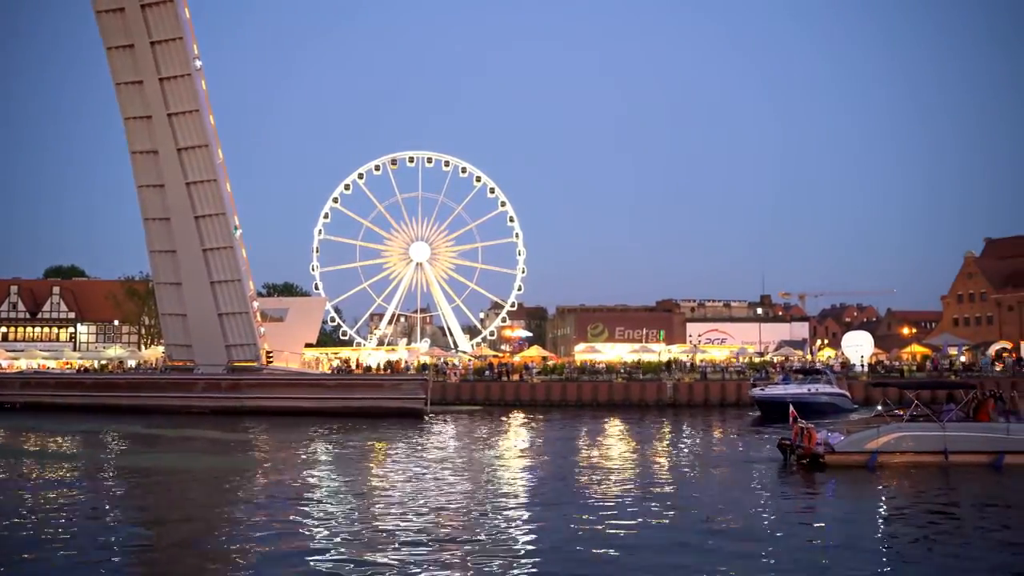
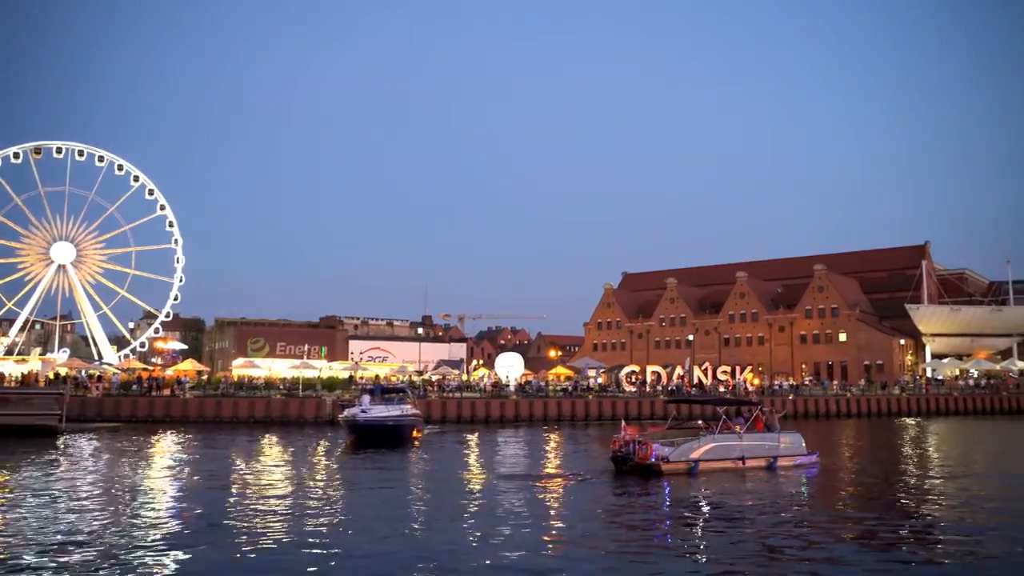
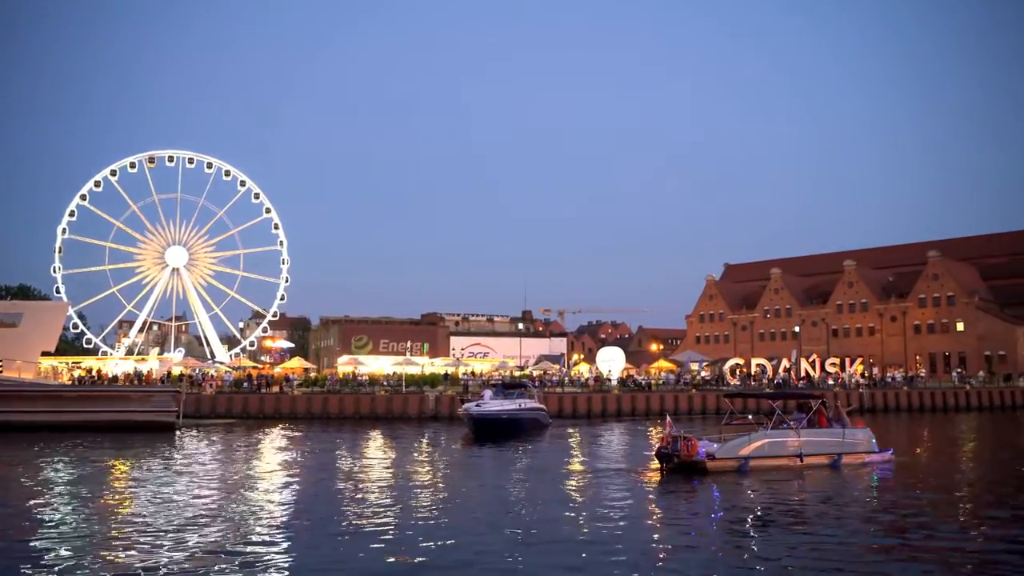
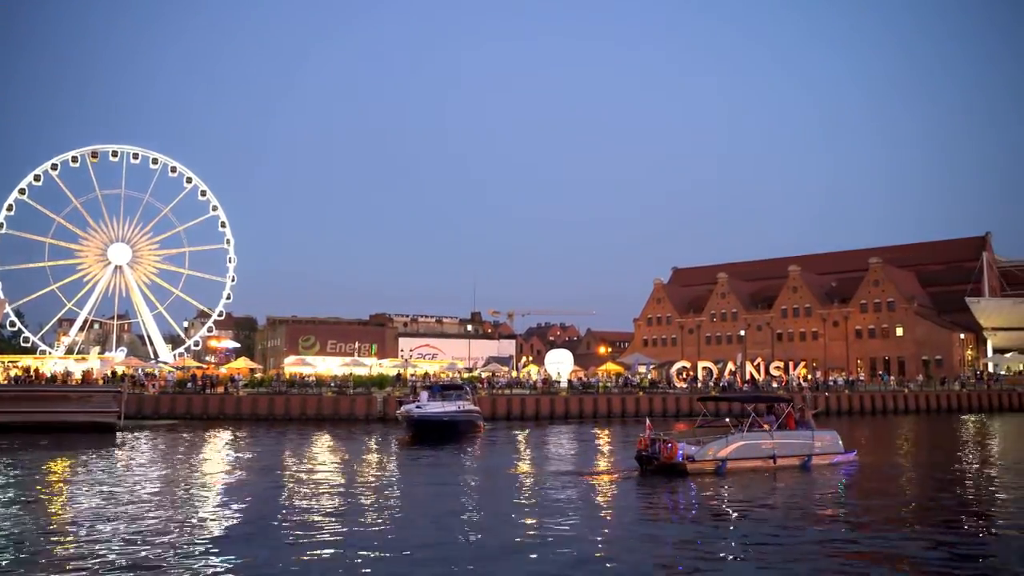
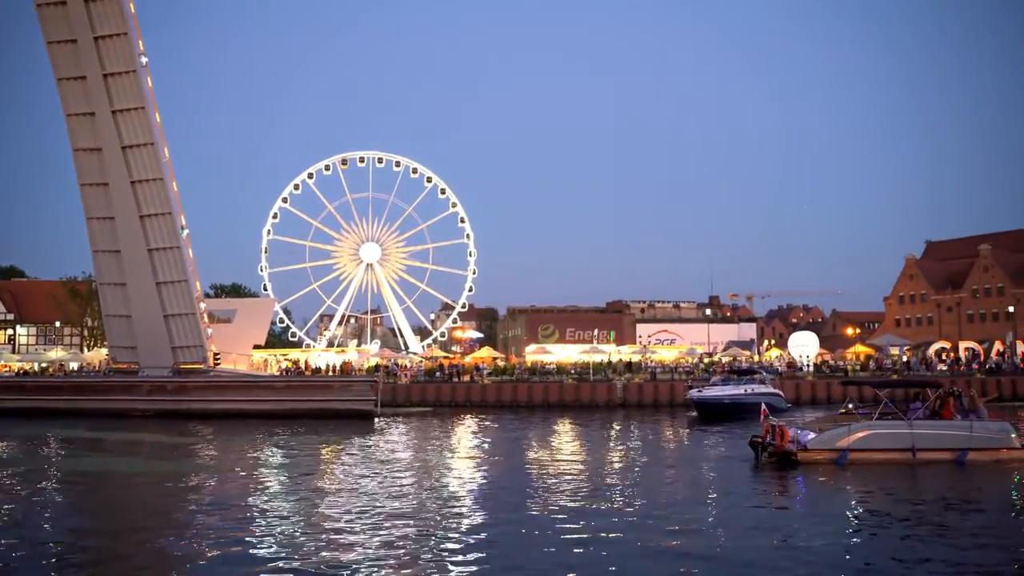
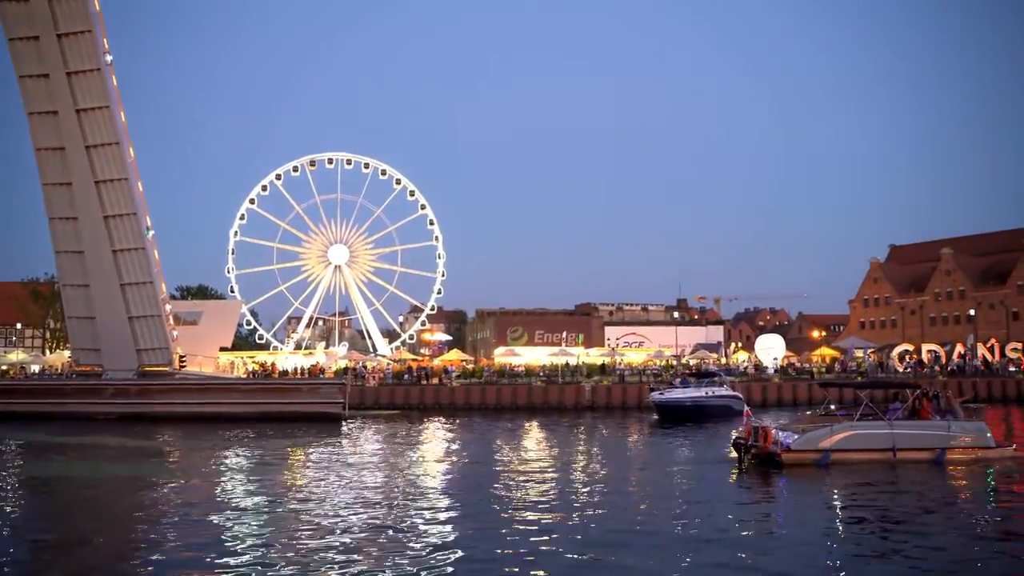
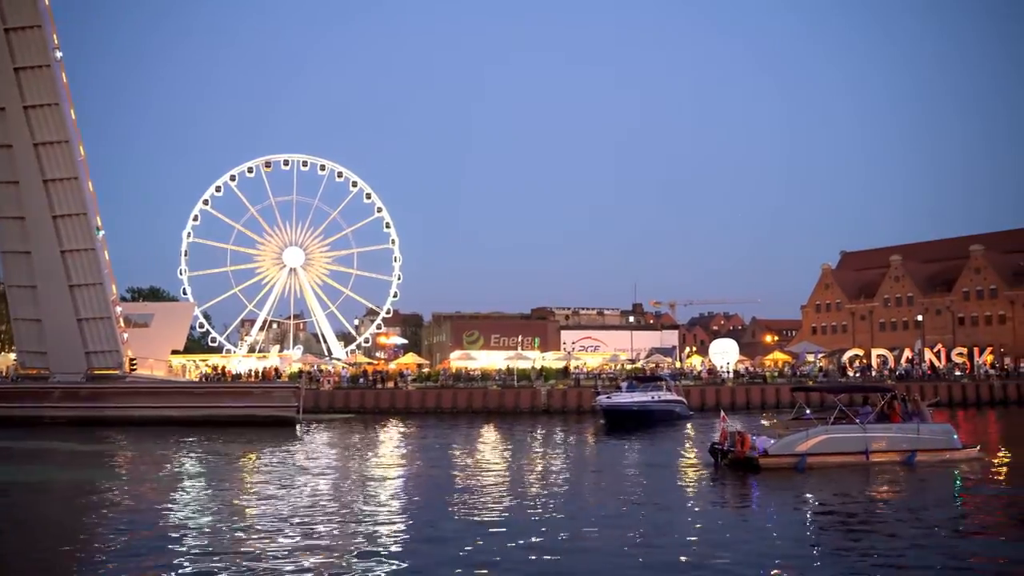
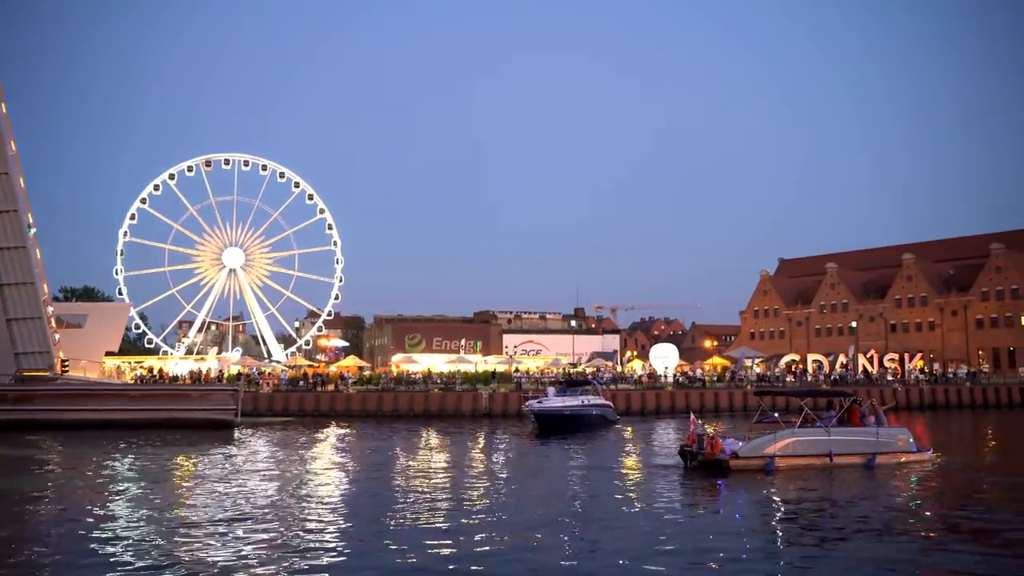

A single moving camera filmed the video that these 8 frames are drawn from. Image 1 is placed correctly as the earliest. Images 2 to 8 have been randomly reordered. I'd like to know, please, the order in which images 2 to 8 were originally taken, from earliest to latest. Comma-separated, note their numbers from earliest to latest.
5, 6, 7, 8, 3, 4, 2
